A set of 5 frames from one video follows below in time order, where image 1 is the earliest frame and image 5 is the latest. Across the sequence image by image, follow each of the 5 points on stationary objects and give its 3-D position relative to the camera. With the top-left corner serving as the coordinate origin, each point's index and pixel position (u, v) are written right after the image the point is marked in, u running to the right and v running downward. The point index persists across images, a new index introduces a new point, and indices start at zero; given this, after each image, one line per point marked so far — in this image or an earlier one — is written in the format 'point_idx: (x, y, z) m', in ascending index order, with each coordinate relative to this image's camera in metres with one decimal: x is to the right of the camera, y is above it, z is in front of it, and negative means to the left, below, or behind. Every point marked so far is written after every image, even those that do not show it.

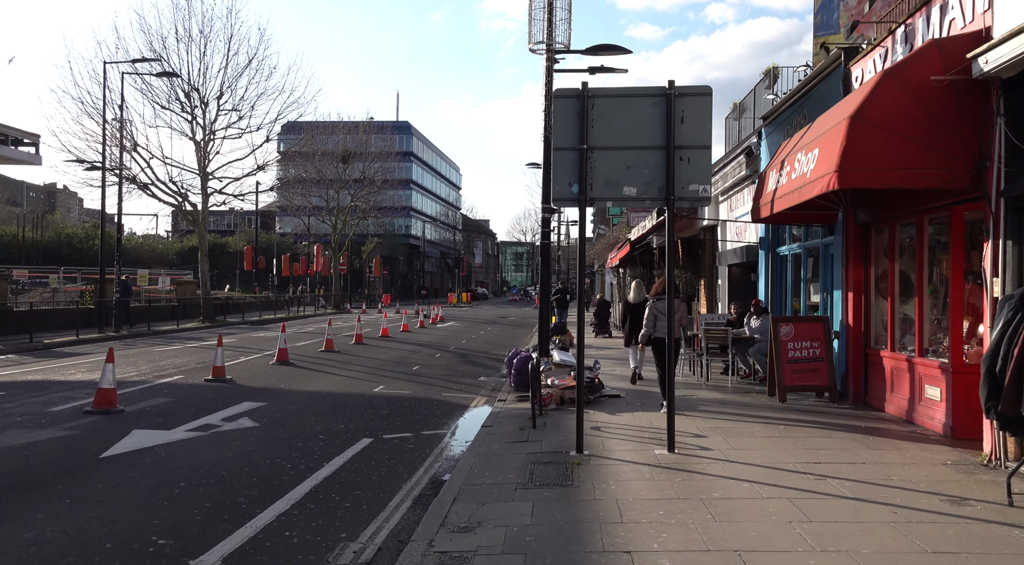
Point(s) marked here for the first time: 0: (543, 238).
0: (+0.5, +0.7, +12.1) m
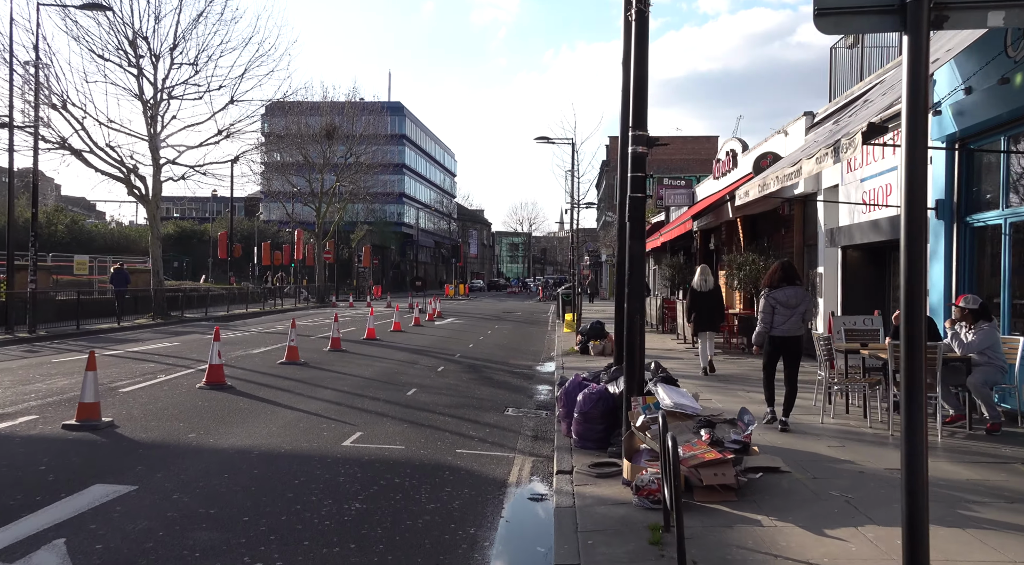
0: (+1.1, +0.8, +7.0) m
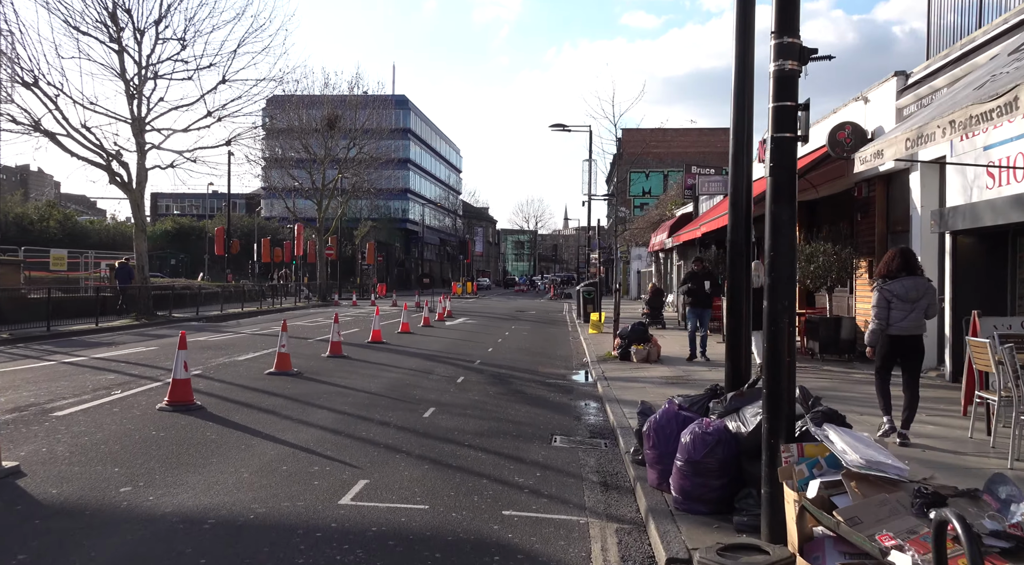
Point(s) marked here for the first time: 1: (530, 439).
0: (+1.6, +0.9, +4.7) m
1: (+0.2, -1.6, +8.0) m
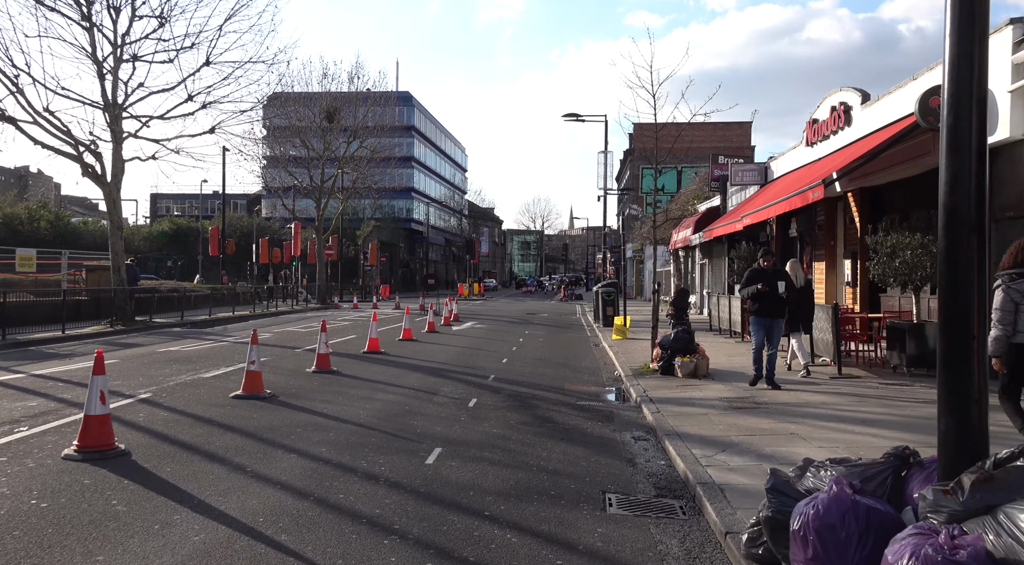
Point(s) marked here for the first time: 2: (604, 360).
0: (+1.8, +0.9, +2.3) m
1: (+0.5, -1.6, +5.7) m
2: (+1.8, -1.5, +15.7) m
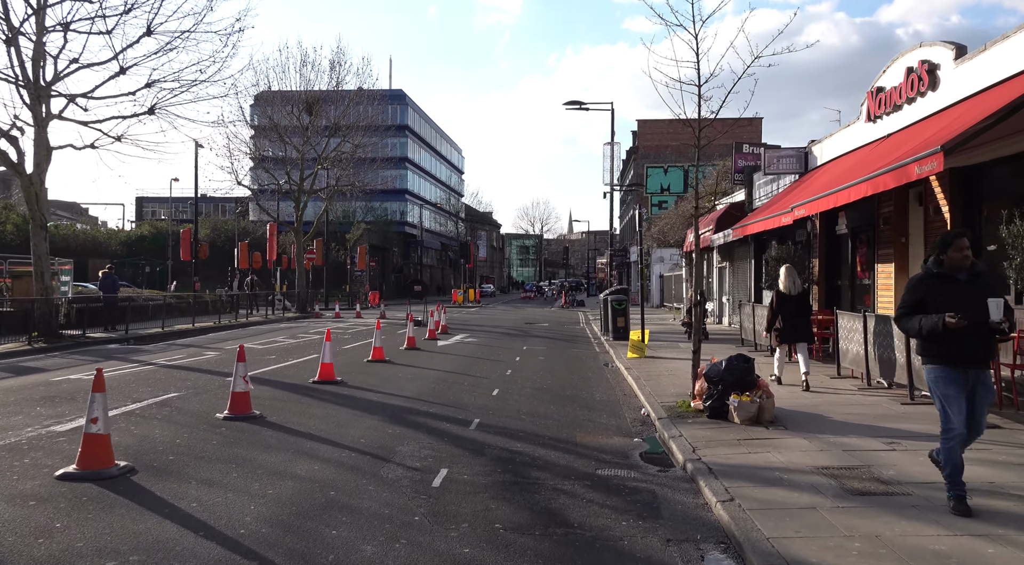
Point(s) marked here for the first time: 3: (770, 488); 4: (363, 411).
0: (+1.7, +0.9, -1.1) m
1: (+0.4, -1.6, +2.3) m
2: (+1.7, -1.7, +12.3) m
3: (+2.0, -1.6, +6.1) m
4: (-1.8, -1.5, +9.5) m
